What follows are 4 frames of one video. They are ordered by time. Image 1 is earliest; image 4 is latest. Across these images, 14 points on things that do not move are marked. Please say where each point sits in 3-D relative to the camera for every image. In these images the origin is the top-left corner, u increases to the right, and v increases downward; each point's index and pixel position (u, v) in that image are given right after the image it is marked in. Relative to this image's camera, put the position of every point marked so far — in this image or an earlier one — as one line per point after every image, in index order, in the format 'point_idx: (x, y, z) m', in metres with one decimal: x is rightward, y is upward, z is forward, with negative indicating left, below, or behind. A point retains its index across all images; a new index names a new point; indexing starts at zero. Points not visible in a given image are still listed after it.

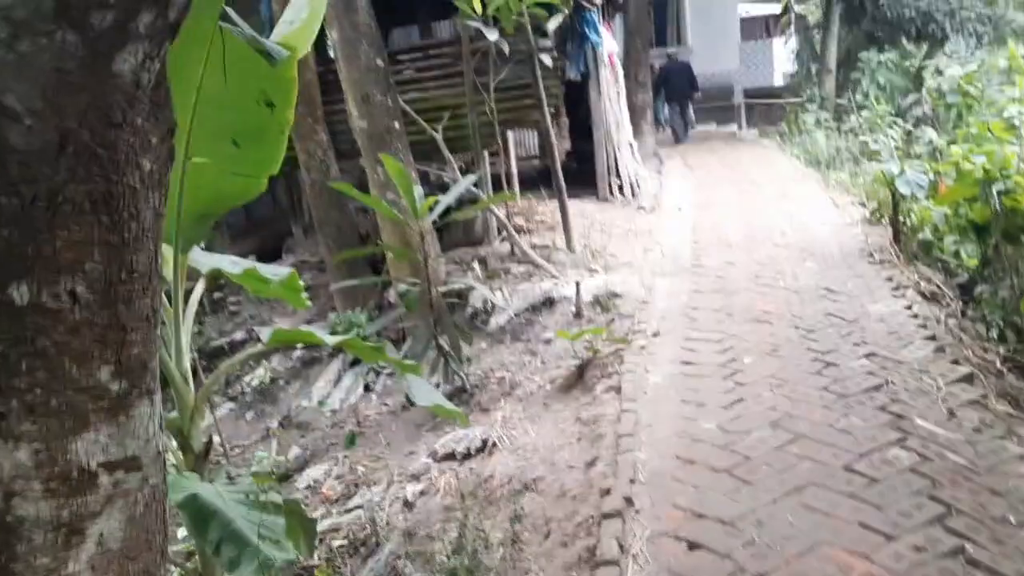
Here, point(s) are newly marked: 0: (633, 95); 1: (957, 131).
0: (+1.9, +2.9, +12.7) m
1: (+4.7, +1.6, +8.8) m
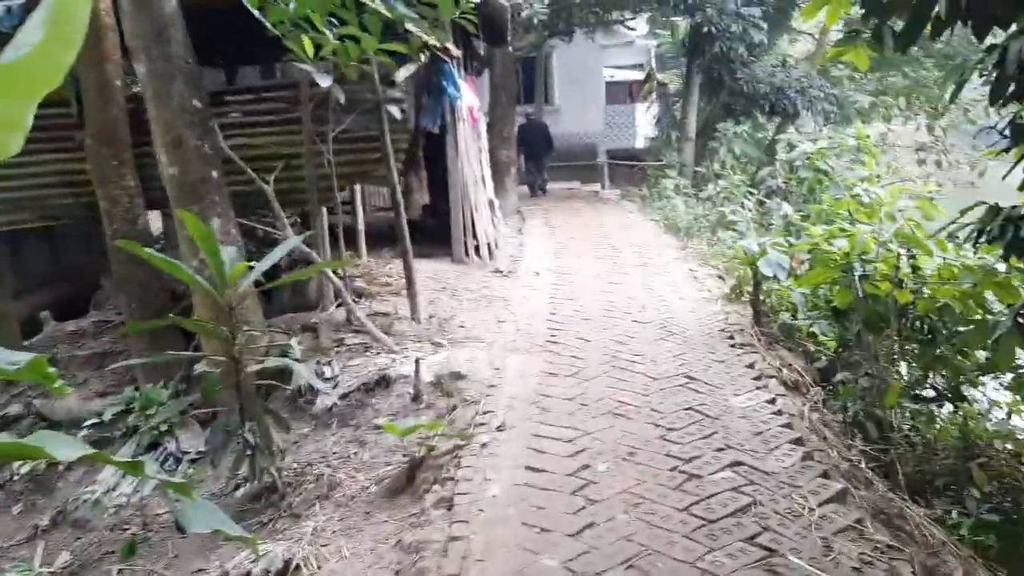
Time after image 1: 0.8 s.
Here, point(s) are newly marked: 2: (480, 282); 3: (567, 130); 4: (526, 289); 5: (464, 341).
0: (-0.2, +2.1, +12.4) m
1: (+3.2, +0.9, +8.9) m
2: (-0.3, 0.0, +6.8) m
3: (+1.1, +3.2, +17.2) m
4: (+0.1, 0.0, +6.6) m
5: (-0.3, -0.3, +5.2) m
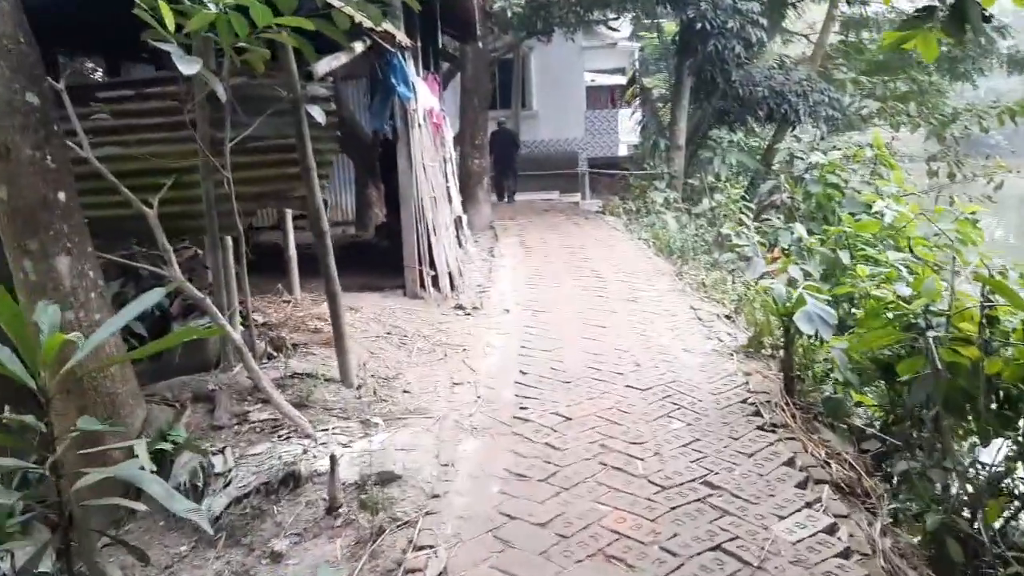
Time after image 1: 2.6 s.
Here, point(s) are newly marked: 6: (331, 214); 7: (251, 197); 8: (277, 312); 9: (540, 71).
0: (-0.6, +1.7, +11.2) m
1: (+2.9, +0.6, +7.7) m
2: (-0.5, -0.2, +5.6) m
3: (+0.6, +2.9, +16.0) m
4: (-0.1, -0.3, +5.4) m
5: (-0.5, -0.6, +3.9) m
6: (-2.3, +1.0, +10.7) m
7: (-1.3, +0.5, +4.2) m
8: (-1.5, -0.2, +5.3) m
9: (+0.5, +4.1, +15.7) m
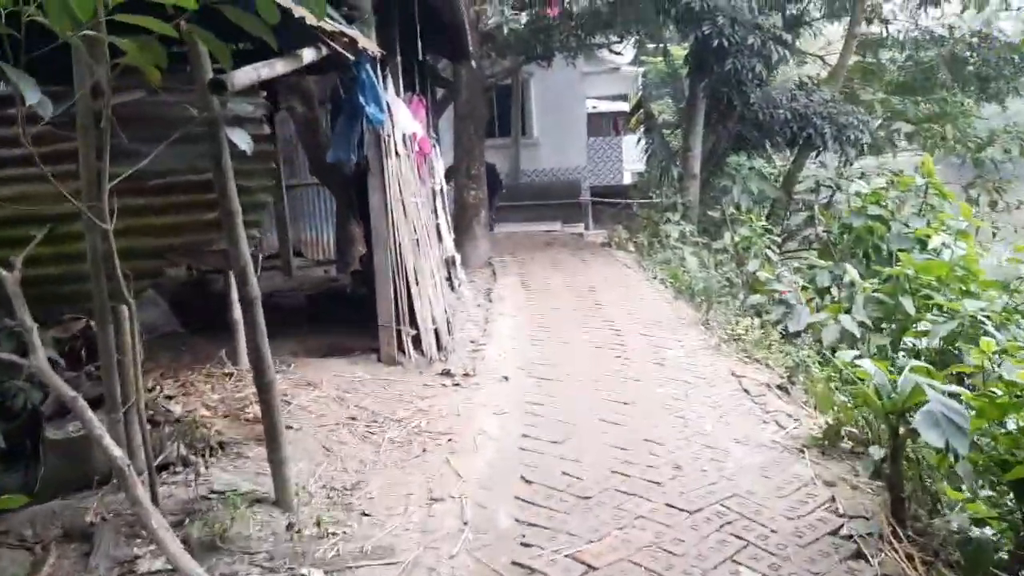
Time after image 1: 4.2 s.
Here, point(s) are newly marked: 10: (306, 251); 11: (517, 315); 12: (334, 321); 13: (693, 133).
0: (-0.6, +1.2, +10.1) m
1: (+2.9, +0.2, +6.6) m
2: (-0.5, -0.6, +4.4) m
3: (+0.6, +2.2, +14.9) m
4: (-0.1, -0.6, +4.3) m
5: (-0.5, -0.9, +2.8) m
6: (-2.3, +0.4, +9.6) m
7: (-1.3, +0.1, +3.1) m
8: (-1.5, -0.5, +4.1) m
9: (+0.5, +3.4, +14.7) m
10: (-2.4, +0.4, +9.6) m
11: (0.0, -0.2, +6.8) m
12: (-1.2, -0.2, +5.8) m
13: (+2.4, +2.0, +10.9) m
